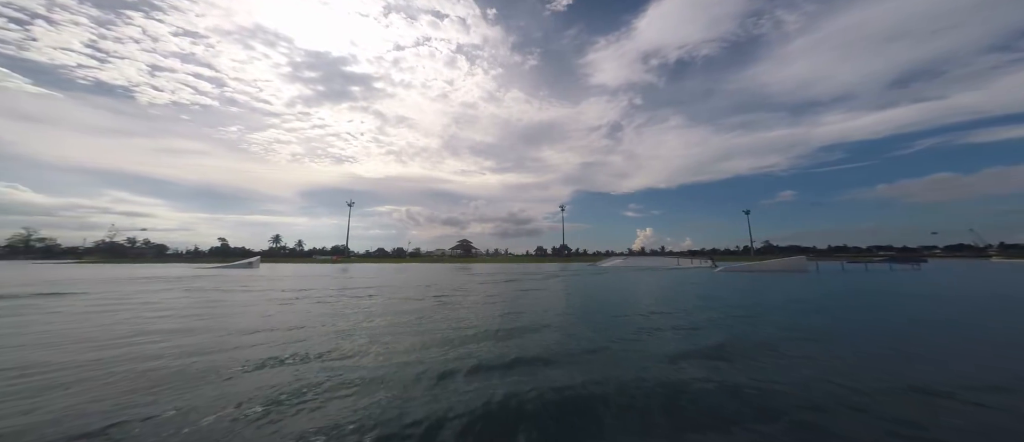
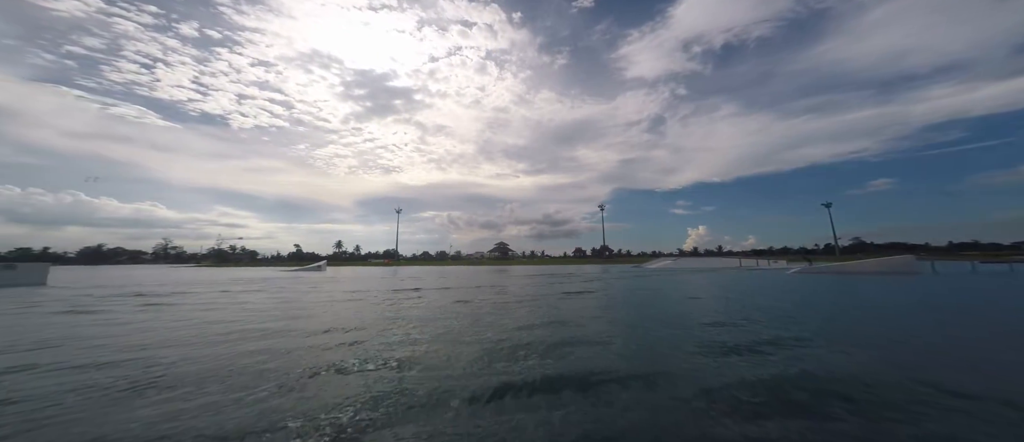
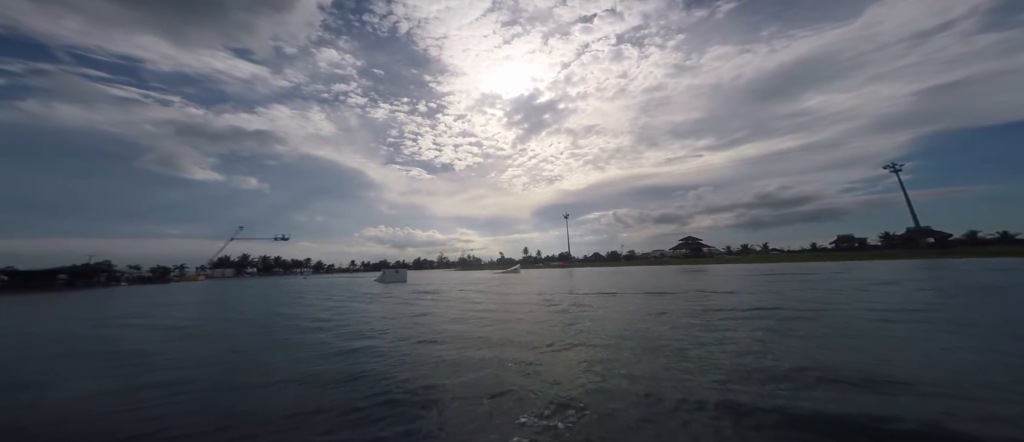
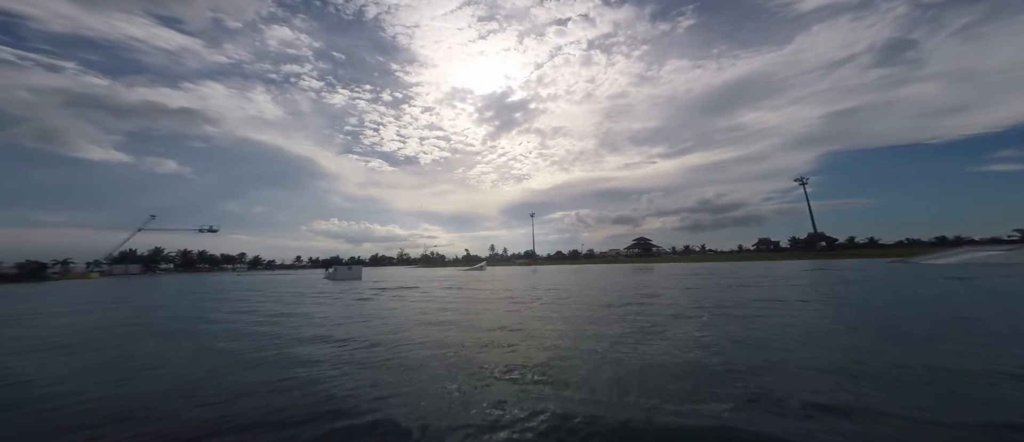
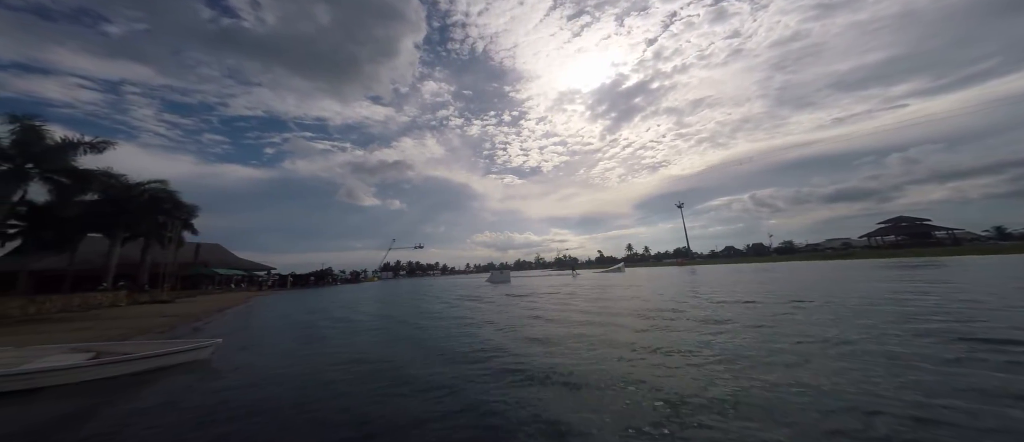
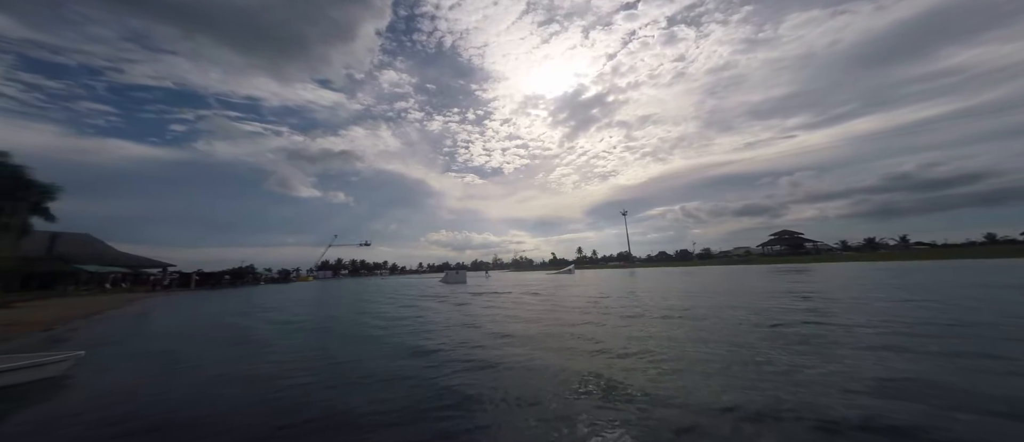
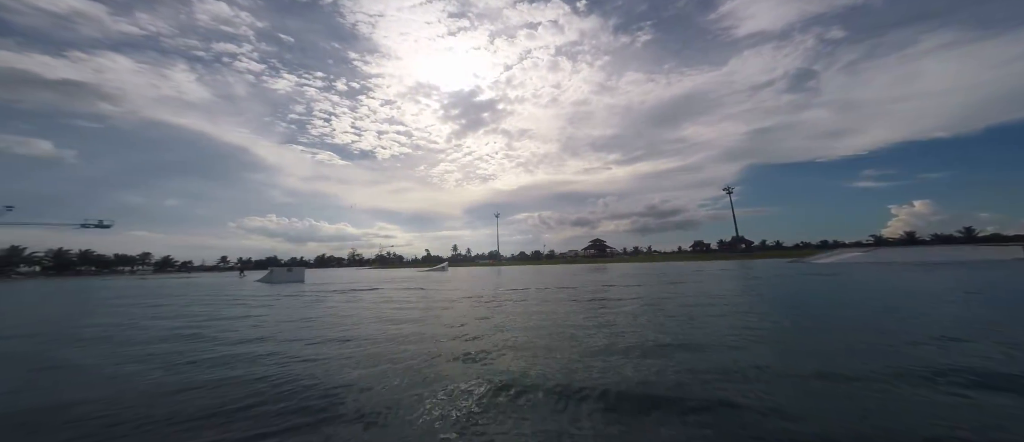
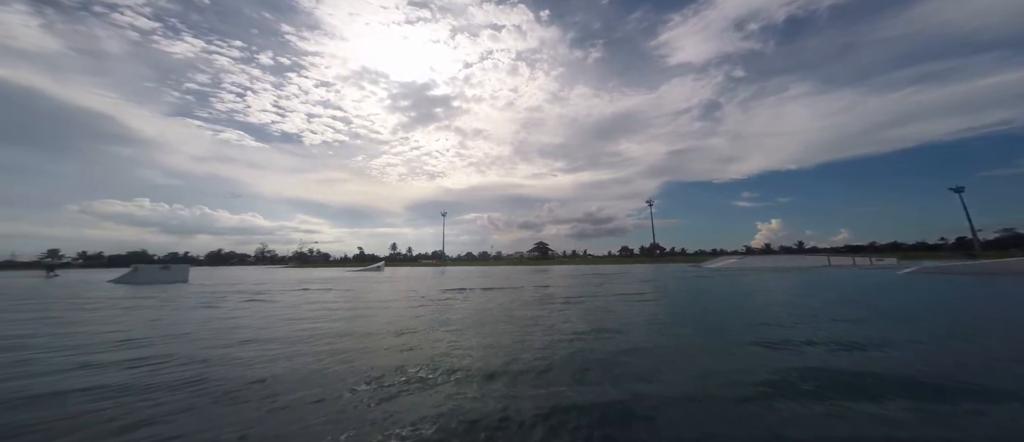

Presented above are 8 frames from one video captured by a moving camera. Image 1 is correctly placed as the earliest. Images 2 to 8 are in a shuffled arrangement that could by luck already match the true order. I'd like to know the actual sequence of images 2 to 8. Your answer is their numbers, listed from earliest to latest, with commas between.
2, 8, 7, 4, 3, 6, 5
